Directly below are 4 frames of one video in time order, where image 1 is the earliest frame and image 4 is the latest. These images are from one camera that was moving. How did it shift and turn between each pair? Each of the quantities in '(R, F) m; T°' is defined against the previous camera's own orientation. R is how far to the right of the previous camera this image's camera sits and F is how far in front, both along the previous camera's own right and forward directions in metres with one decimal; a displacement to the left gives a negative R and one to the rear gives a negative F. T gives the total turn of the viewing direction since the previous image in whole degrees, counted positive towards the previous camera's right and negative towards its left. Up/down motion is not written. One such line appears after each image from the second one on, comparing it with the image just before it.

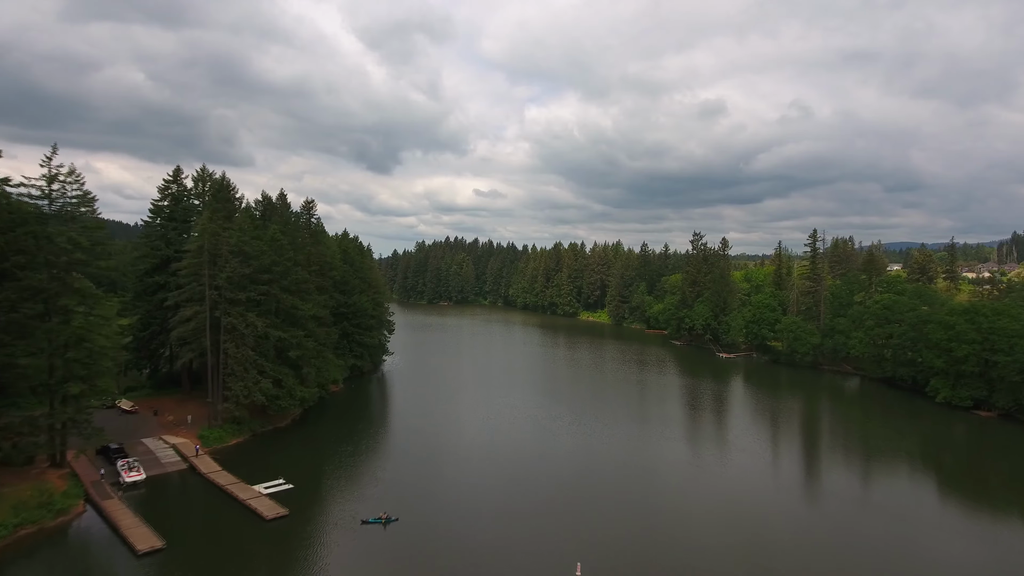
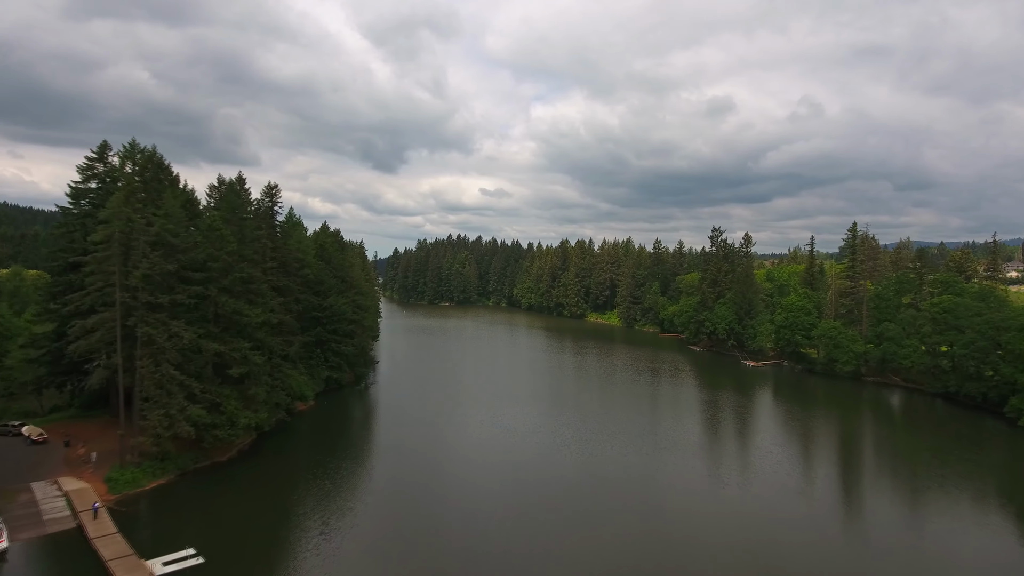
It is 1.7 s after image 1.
(+0.5, +6.0) m; -1°
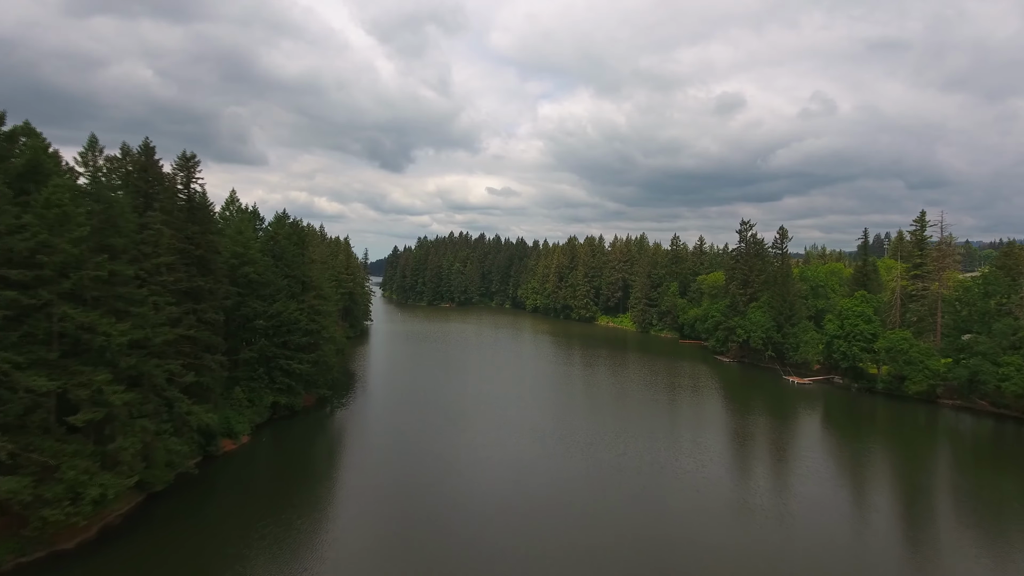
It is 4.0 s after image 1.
(+0.7, +8.1) m; -1°
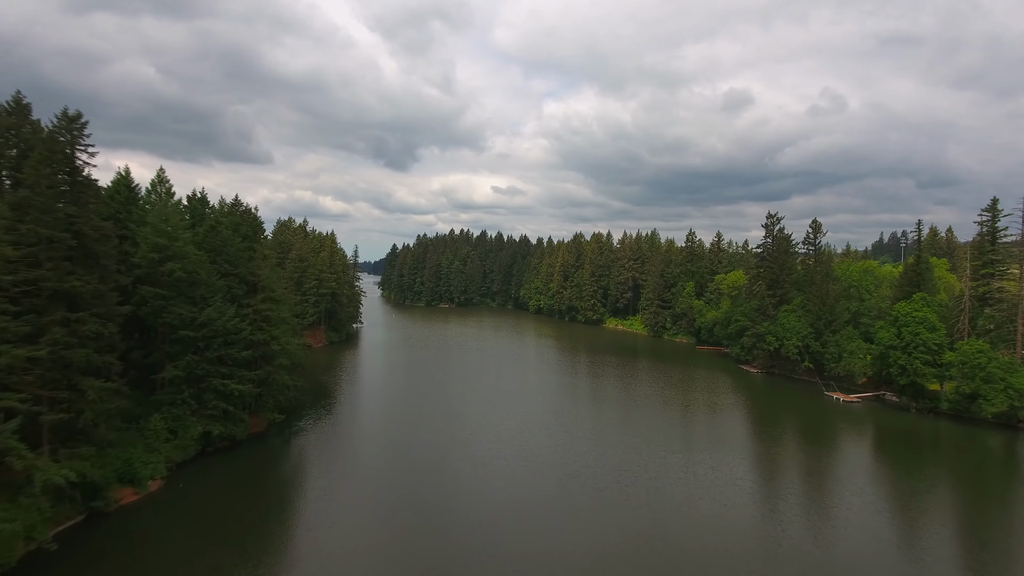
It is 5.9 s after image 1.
(+0.6, +6.2) m; -1°
